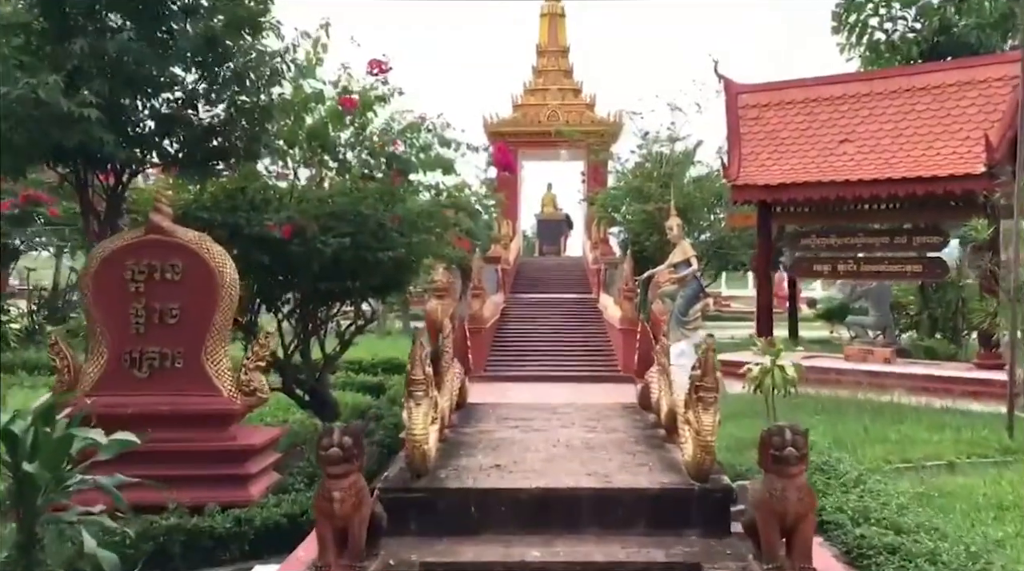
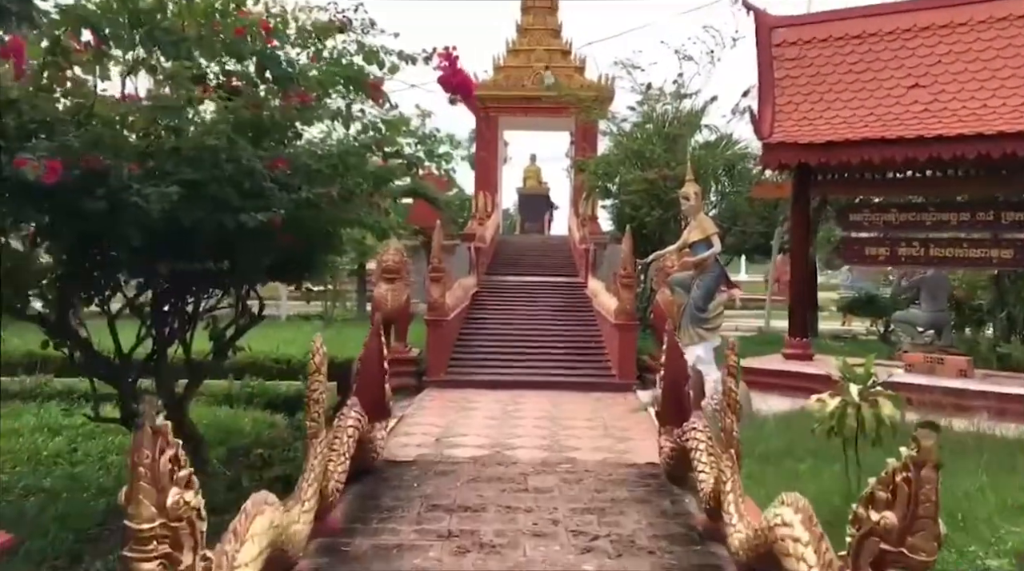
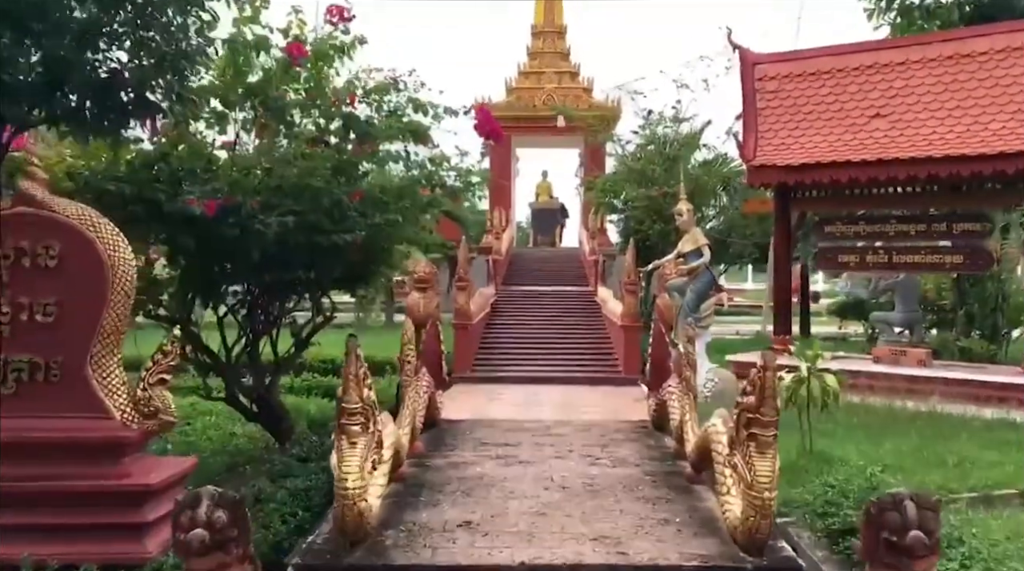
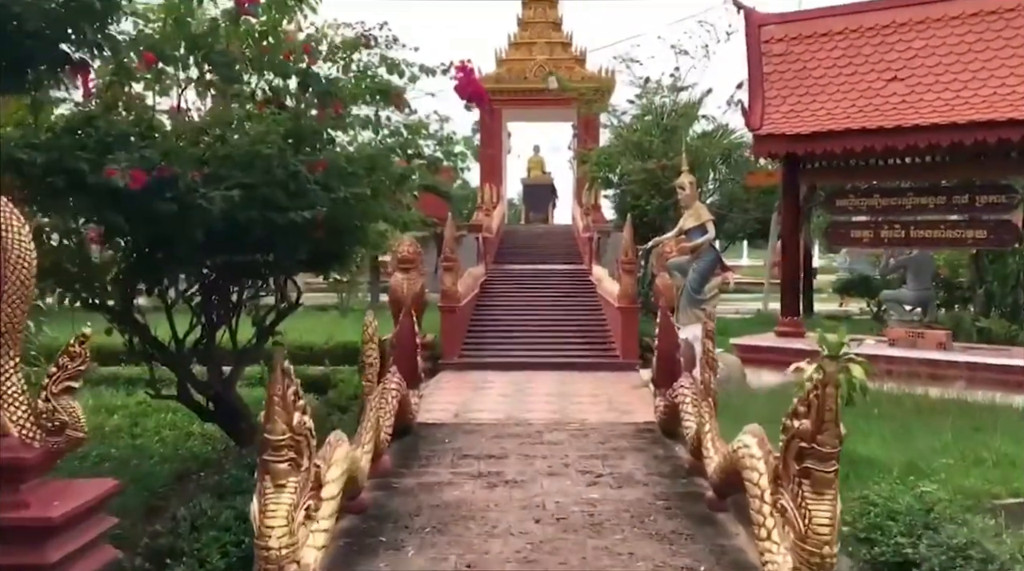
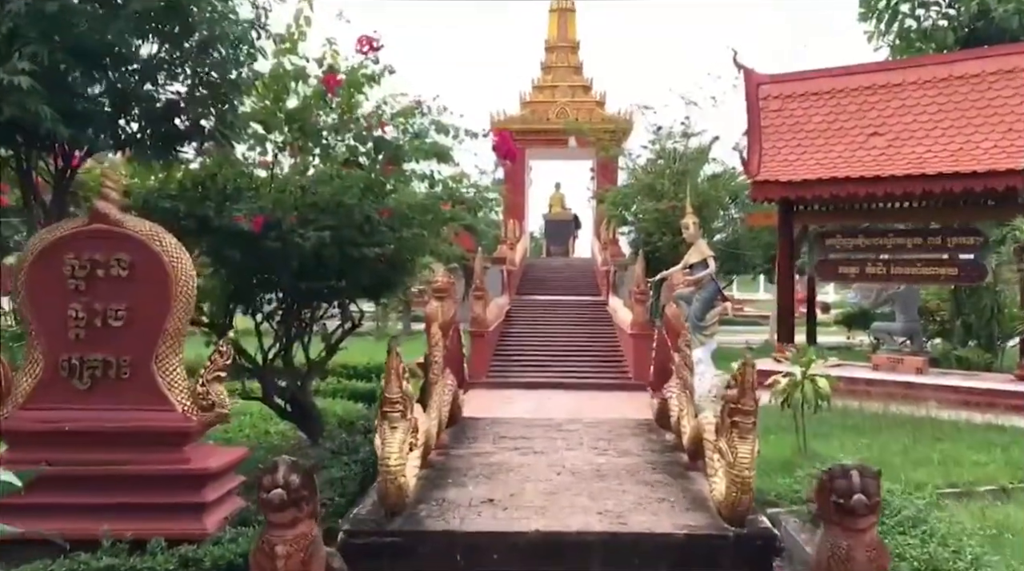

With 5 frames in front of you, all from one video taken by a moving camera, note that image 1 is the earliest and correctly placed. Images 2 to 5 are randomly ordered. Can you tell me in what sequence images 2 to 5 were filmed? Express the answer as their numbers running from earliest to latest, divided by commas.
5, 3, 4, 2
